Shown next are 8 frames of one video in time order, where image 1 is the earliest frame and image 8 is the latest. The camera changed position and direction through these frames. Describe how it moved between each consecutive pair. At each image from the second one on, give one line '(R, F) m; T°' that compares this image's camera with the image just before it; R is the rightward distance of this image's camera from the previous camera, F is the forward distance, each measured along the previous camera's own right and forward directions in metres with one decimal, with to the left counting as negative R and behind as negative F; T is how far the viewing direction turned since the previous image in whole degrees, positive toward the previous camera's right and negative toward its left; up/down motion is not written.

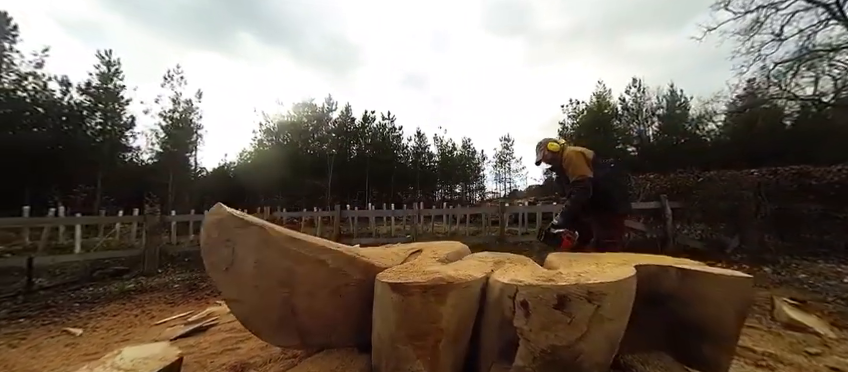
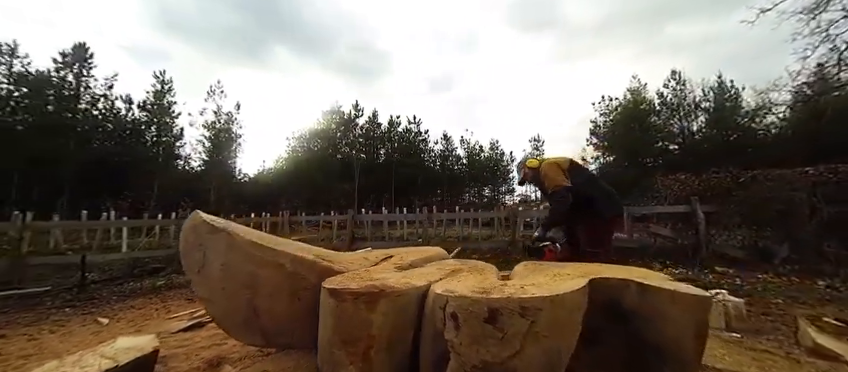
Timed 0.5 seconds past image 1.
(+0.5, 0.0) m; -6°
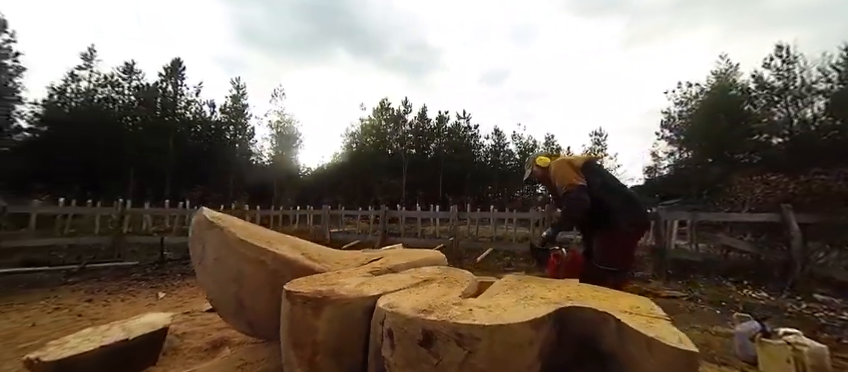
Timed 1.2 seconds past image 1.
(+0.5, +0.2) m; -10°
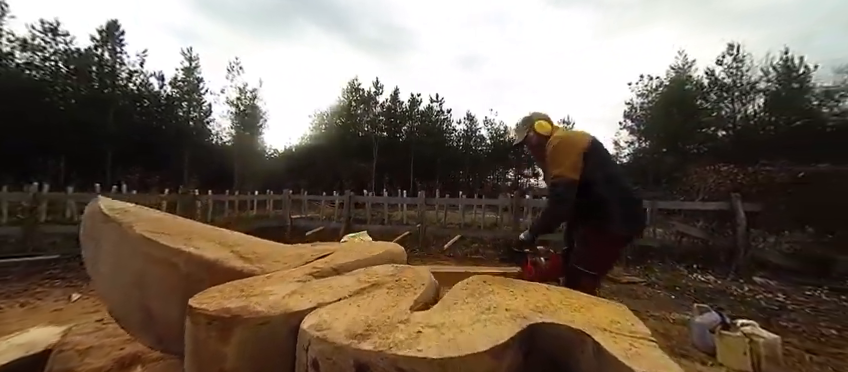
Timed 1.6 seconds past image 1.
(+0.1, +0.3) m; +5°
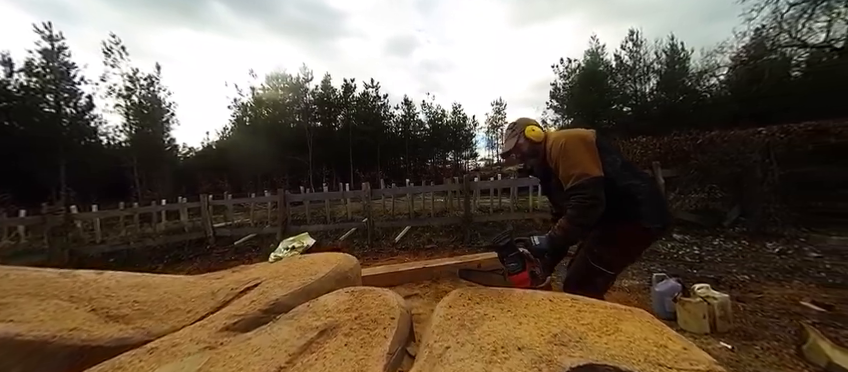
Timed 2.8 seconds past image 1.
(-0.1, +0.4) m; +11°
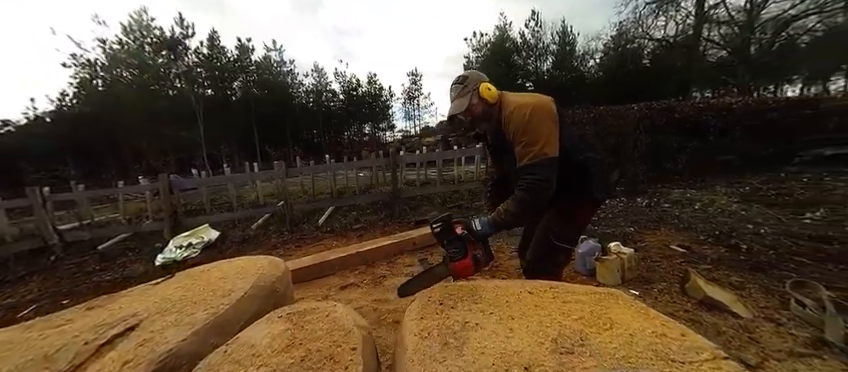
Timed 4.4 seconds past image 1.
(-0.1, +0.3) m; +15°
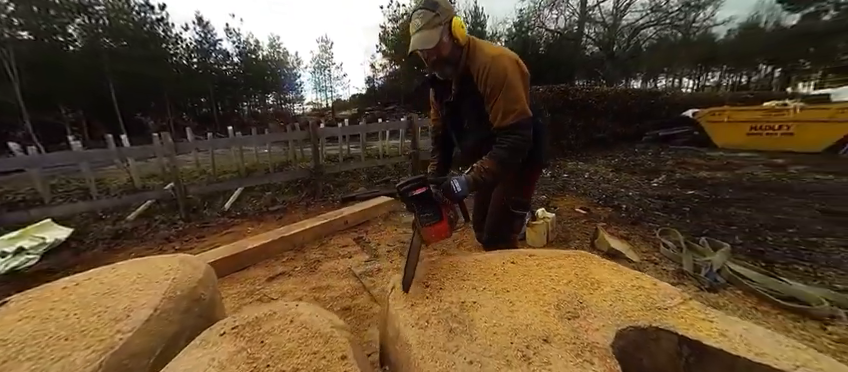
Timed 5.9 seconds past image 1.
(-0.2, +0.2) m; +16°
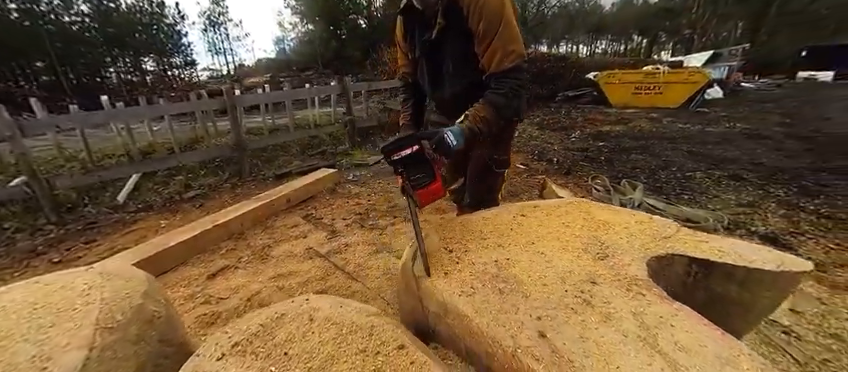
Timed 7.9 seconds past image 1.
(-0.2, +0.2) m; +13°
